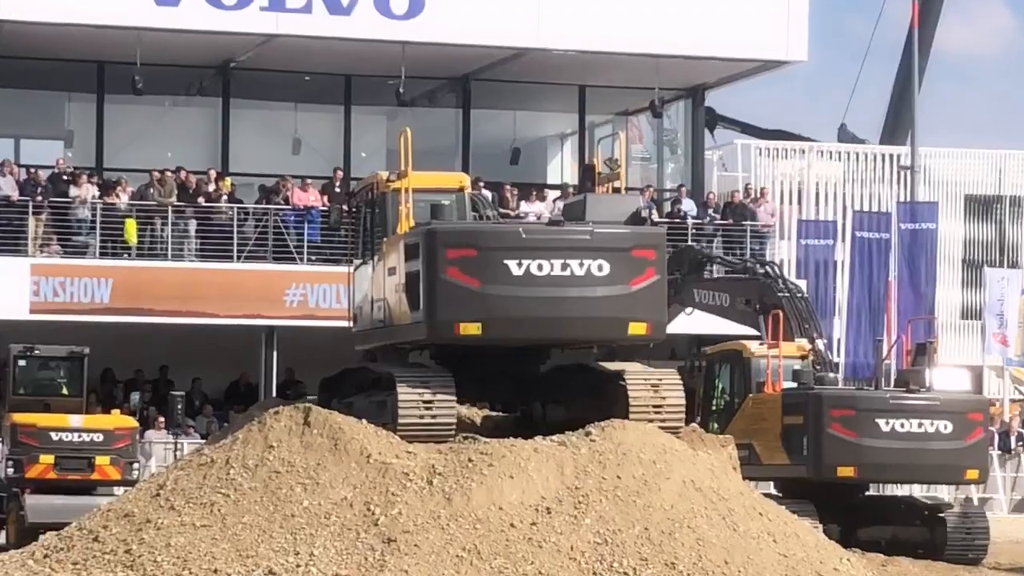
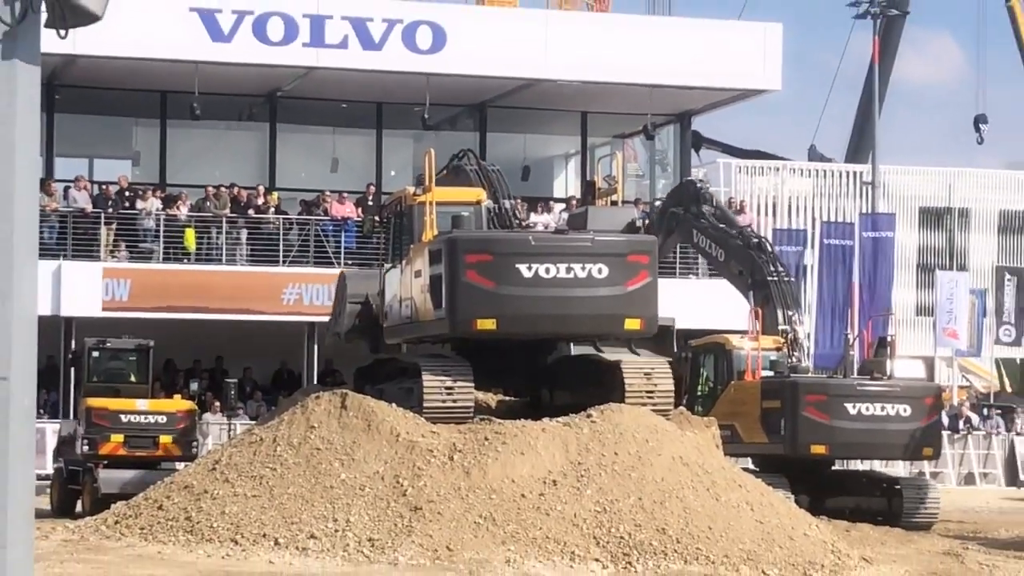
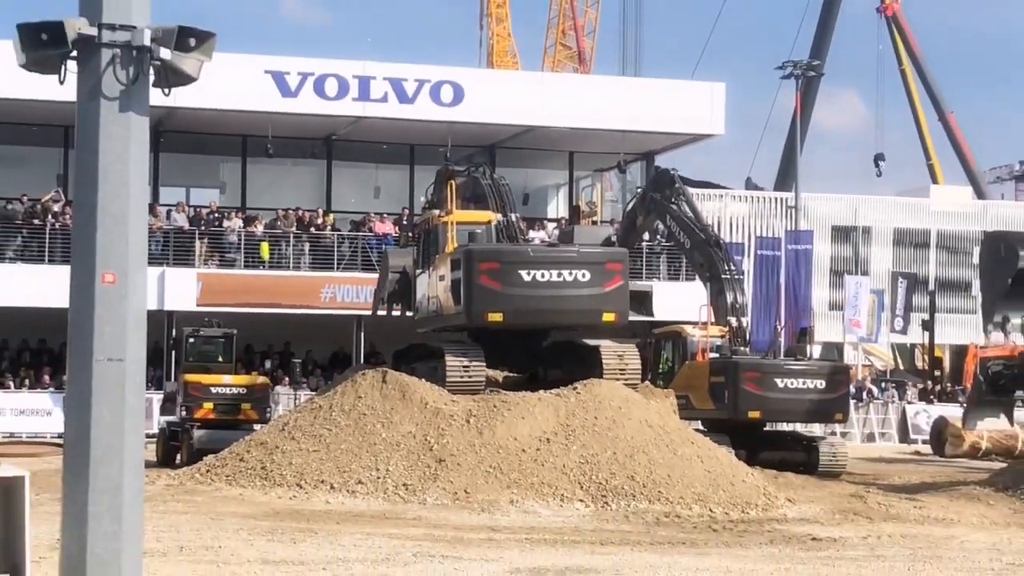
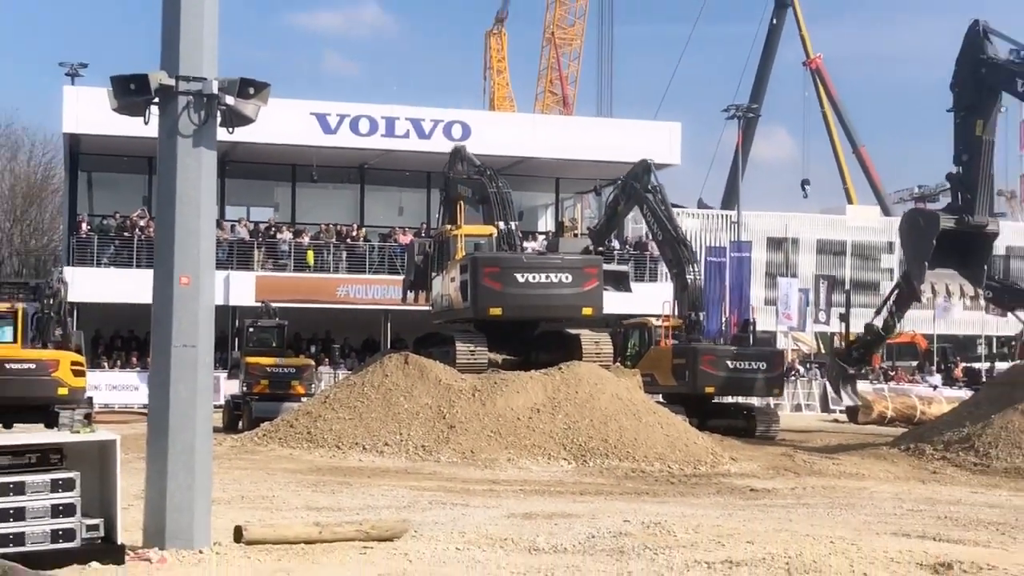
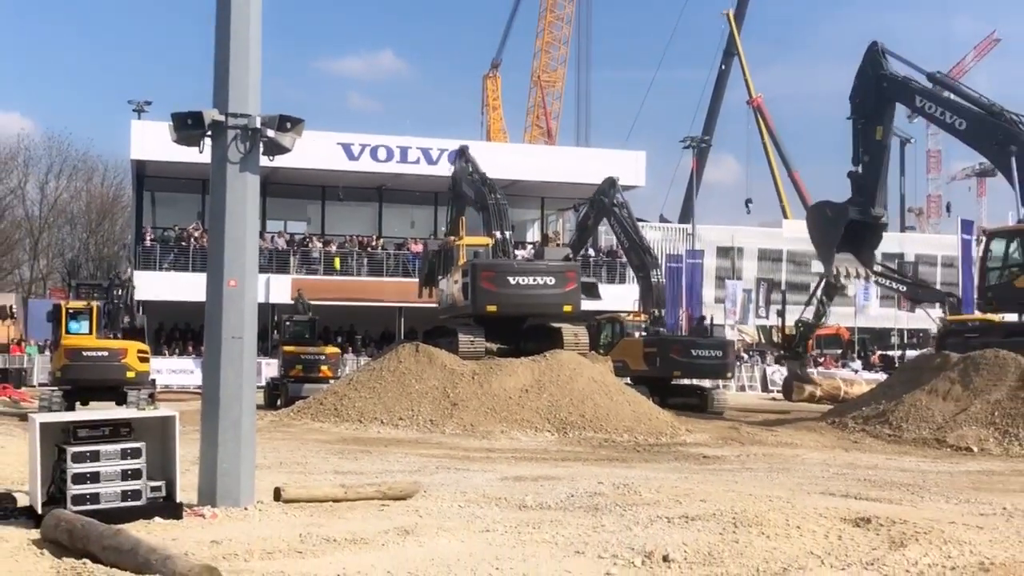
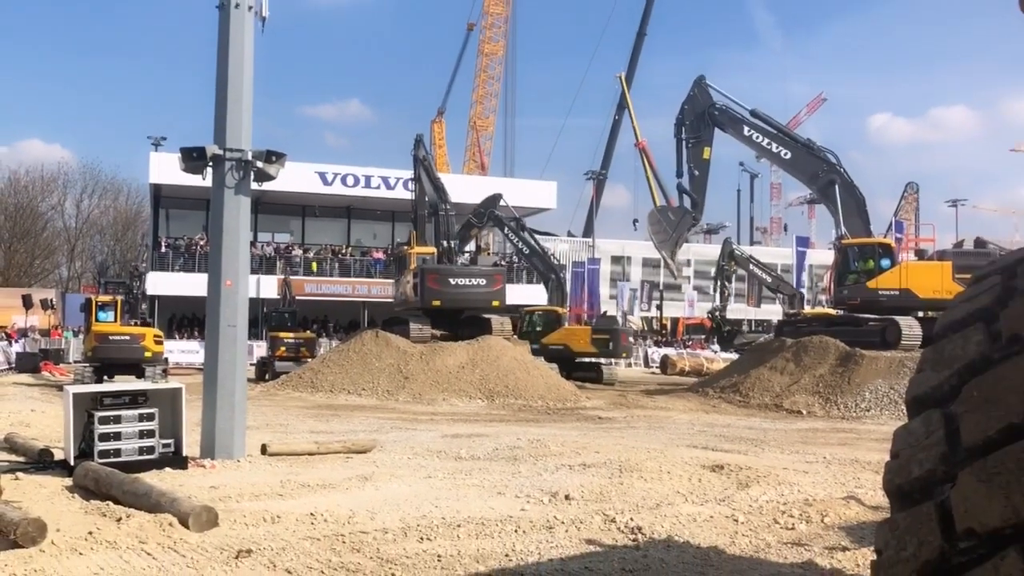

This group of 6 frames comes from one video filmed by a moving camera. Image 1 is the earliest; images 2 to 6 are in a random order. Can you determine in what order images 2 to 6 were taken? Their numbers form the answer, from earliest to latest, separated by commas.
2, 3, 4, 5, 6
